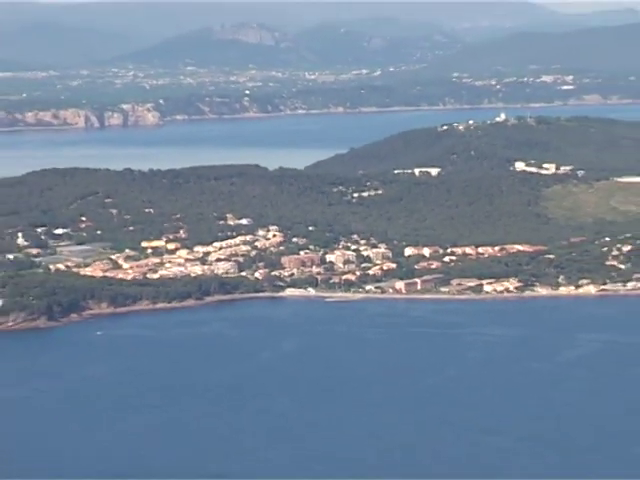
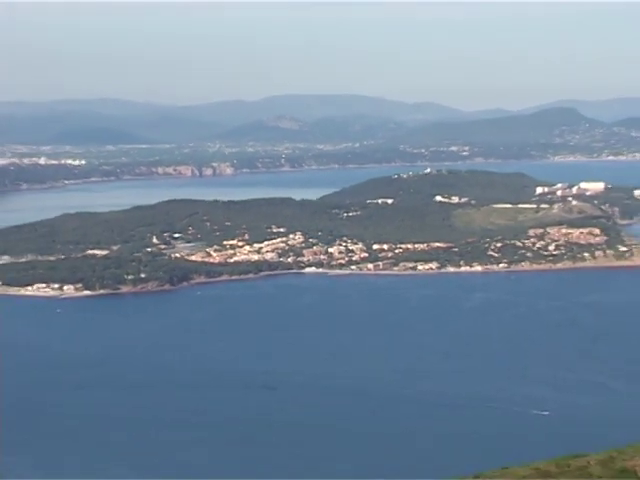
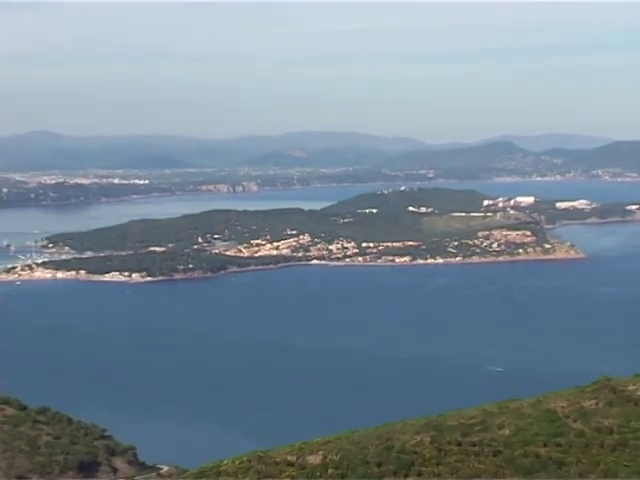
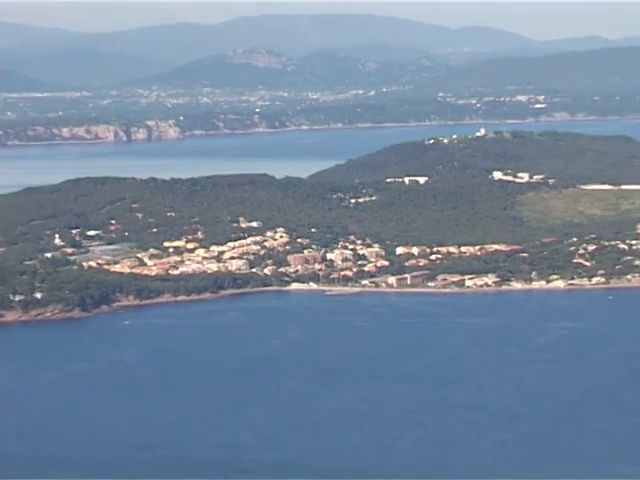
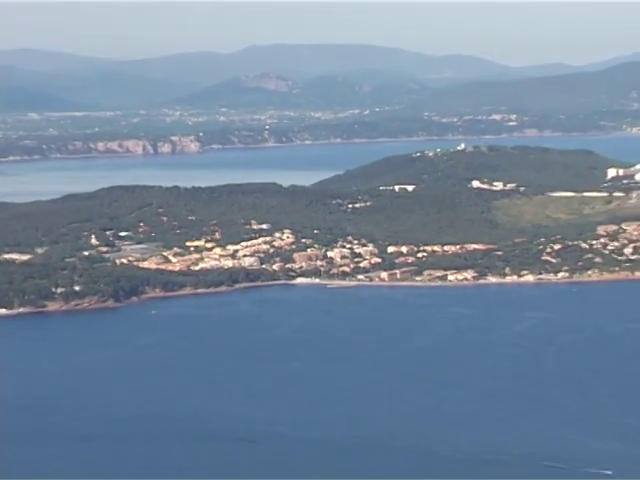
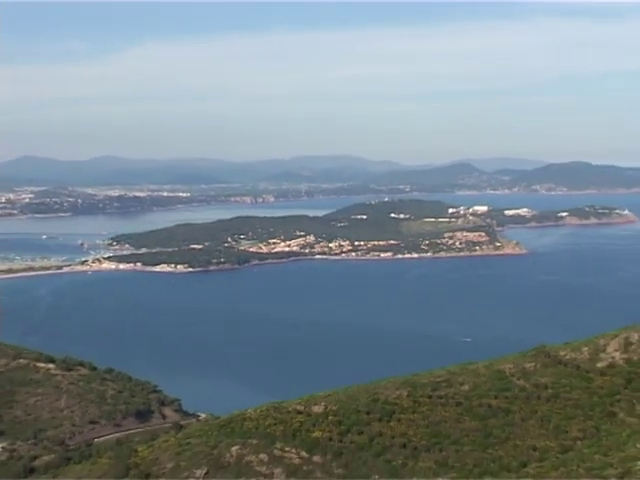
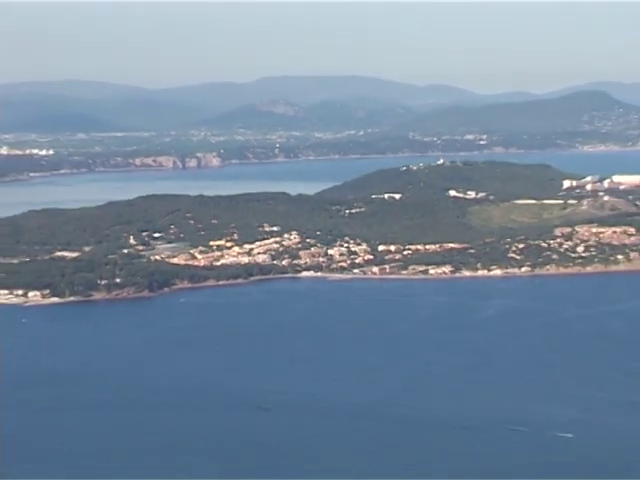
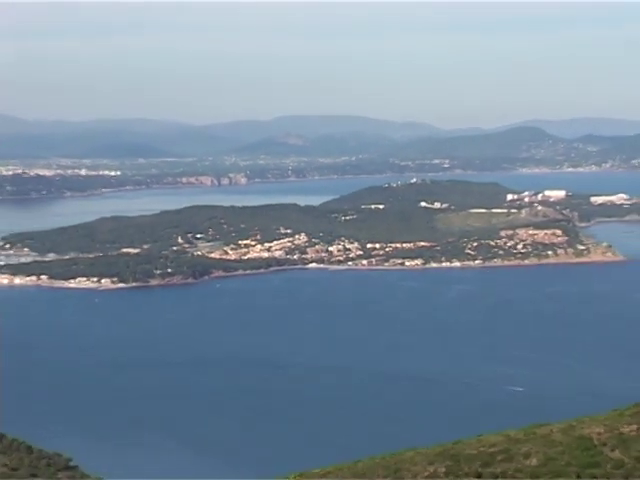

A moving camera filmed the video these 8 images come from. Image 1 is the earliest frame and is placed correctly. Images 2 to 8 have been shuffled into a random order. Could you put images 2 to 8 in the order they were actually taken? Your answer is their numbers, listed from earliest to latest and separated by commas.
4, 5, 7, 2, 8, 3, 6
